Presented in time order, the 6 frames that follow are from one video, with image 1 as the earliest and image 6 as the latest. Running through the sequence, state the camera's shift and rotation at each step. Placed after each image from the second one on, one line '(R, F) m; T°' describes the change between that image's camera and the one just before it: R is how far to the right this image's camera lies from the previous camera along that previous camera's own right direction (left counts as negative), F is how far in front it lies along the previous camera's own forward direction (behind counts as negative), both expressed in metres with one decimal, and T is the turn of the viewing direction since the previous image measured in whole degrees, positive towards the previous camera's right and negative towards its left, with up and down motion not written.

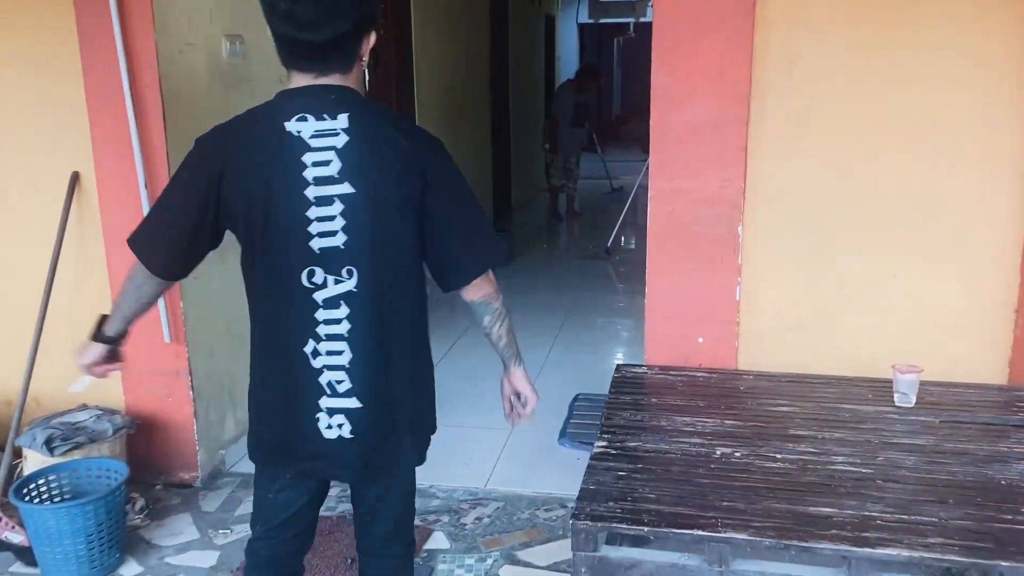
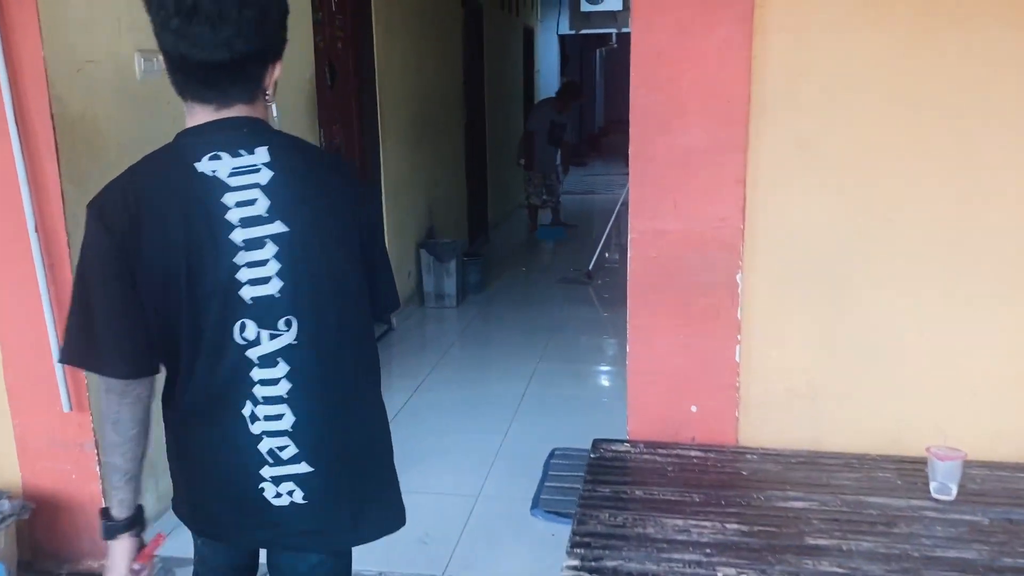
(+0.1, +0.4) m; +1°
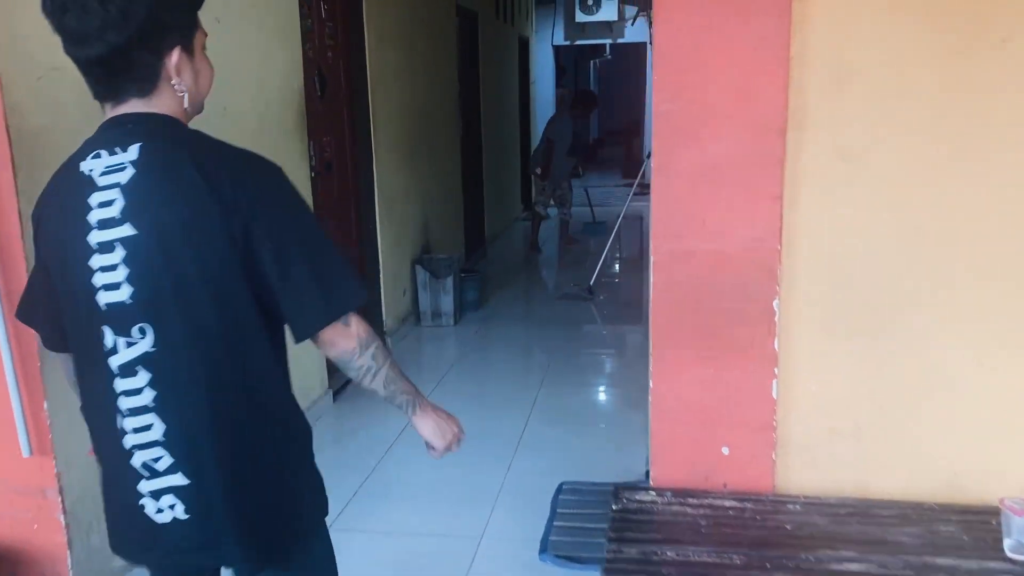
(0.0, +0.2) m; 0°
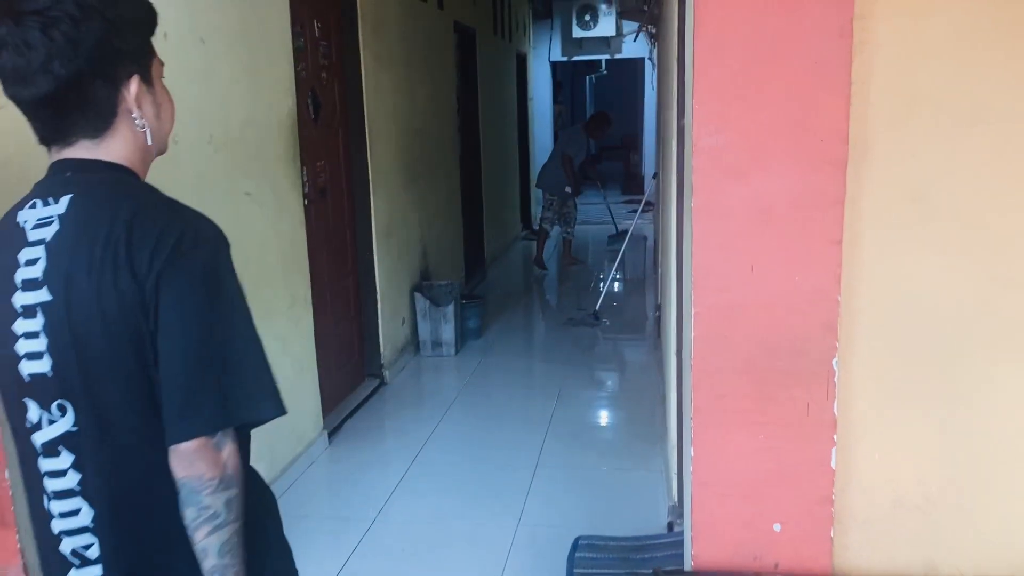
(0.0, +0.2) m; 0°
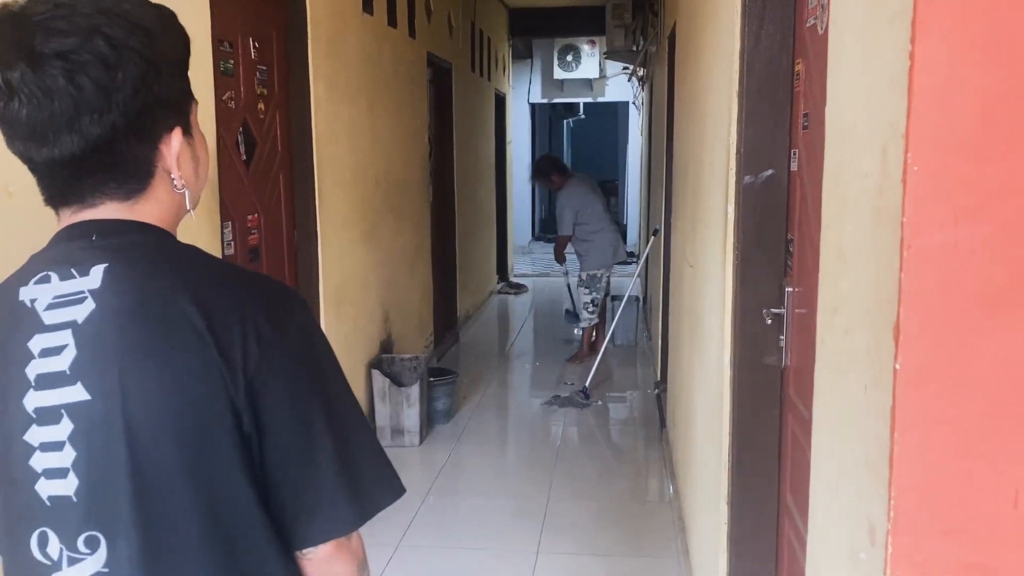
(0.0, +0.8) m; +2°
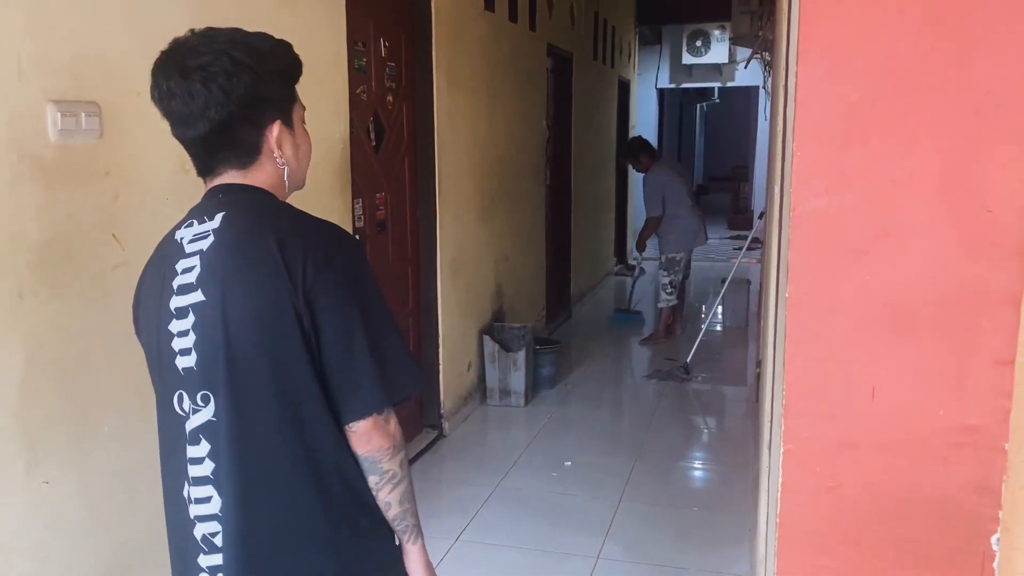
(+0.2, -0.3) m; -9°
